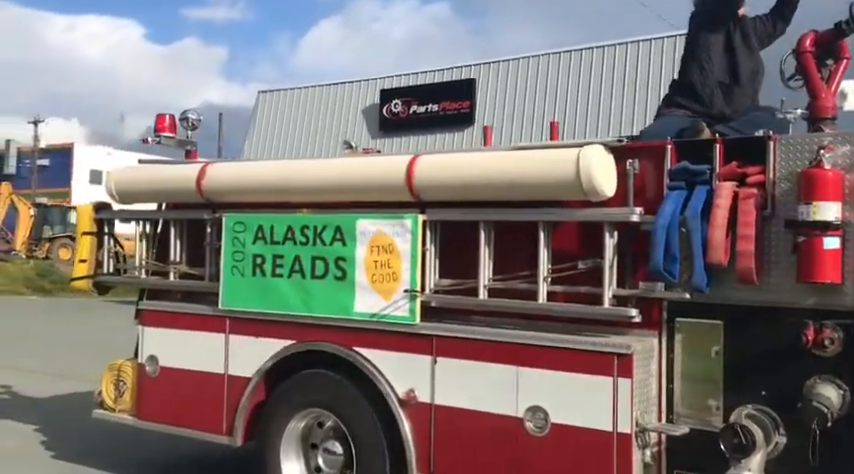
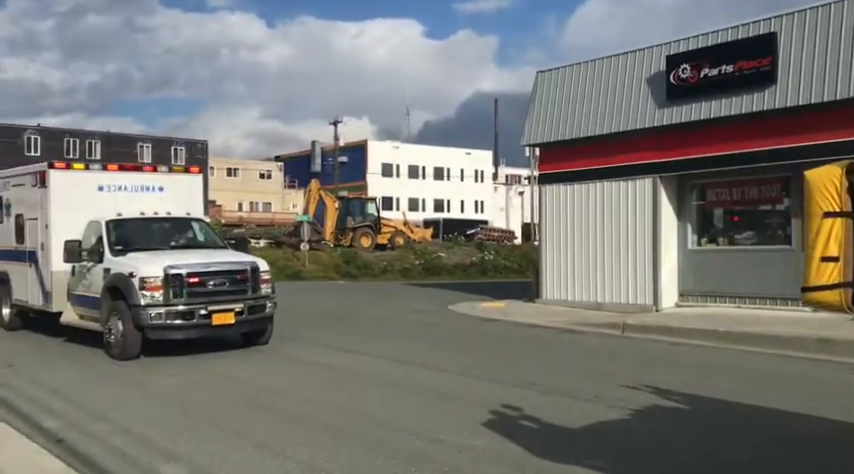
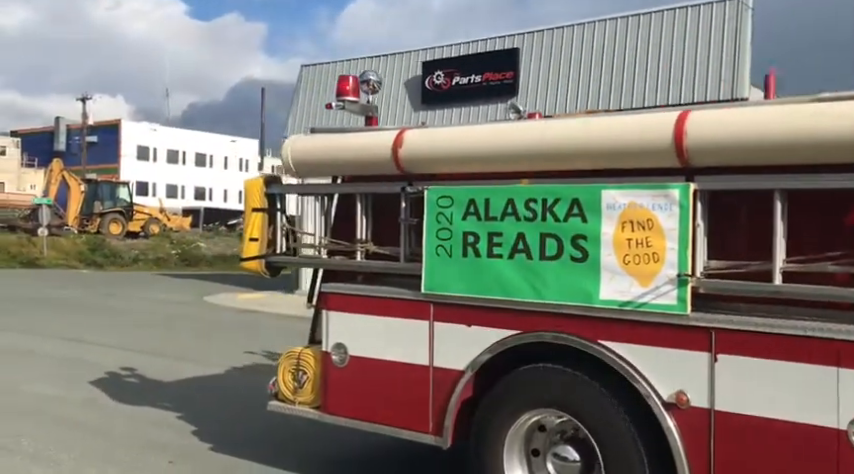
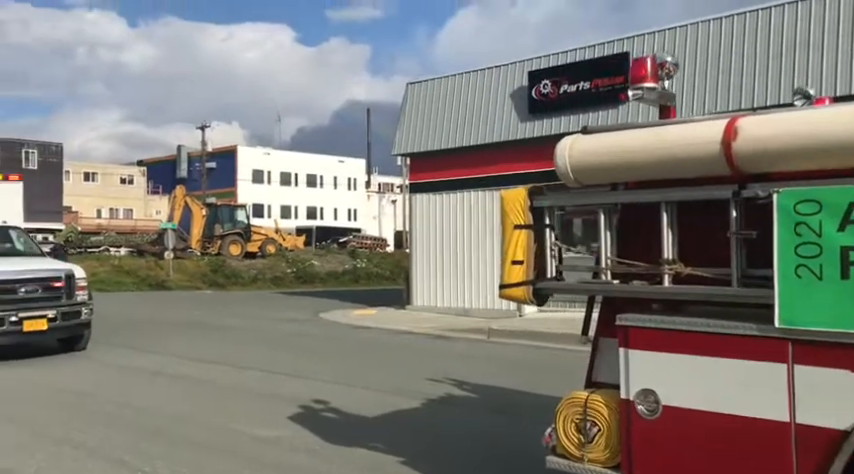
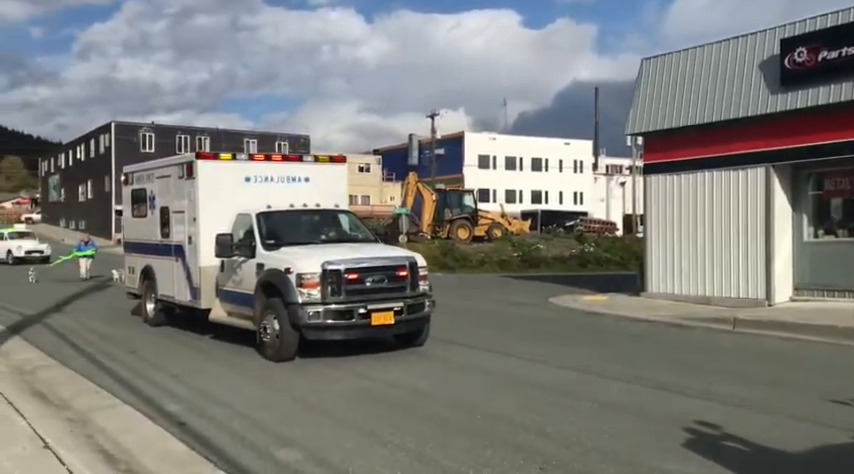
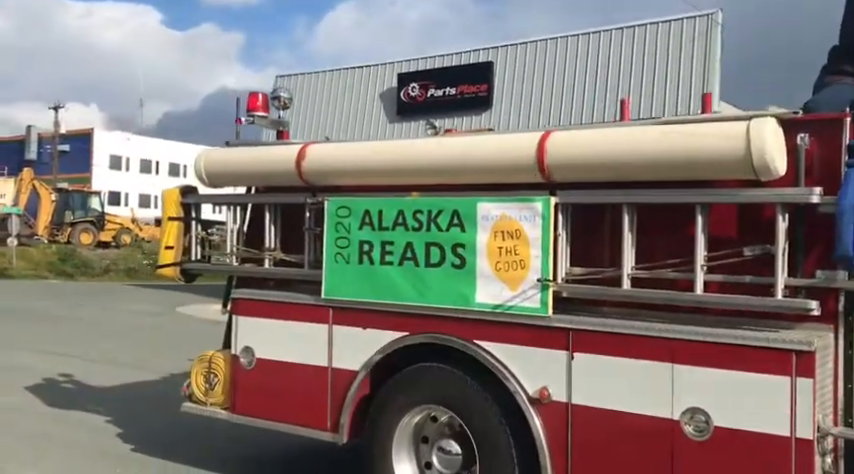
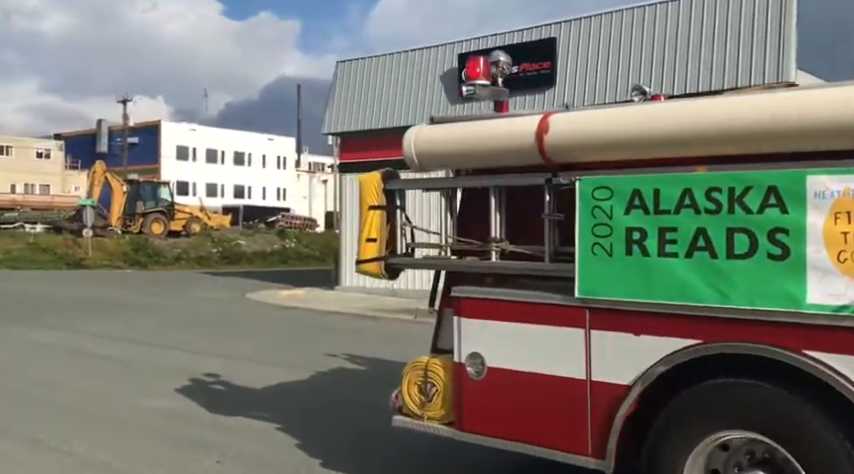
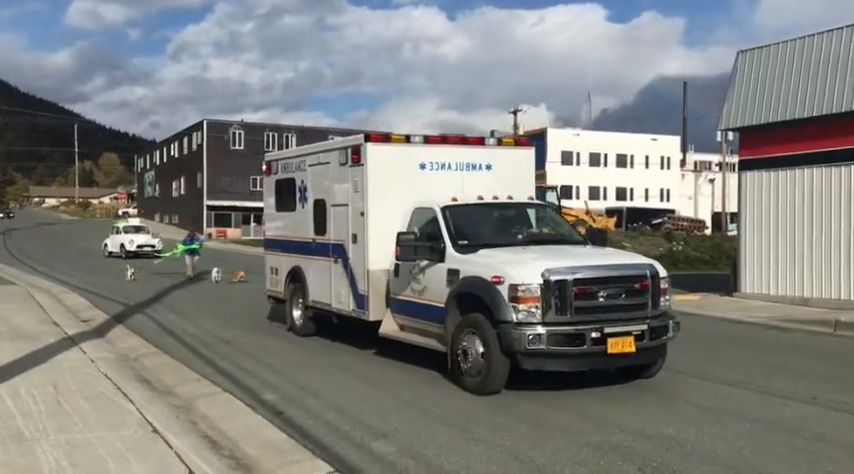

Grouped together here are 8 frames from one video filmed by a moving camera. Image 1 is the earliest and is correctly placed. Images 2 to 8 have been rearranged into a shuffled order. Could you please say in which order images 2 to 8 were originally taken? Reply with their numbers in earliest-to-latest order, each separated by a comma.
6, 3, 7, 4, 2, 5, 8
